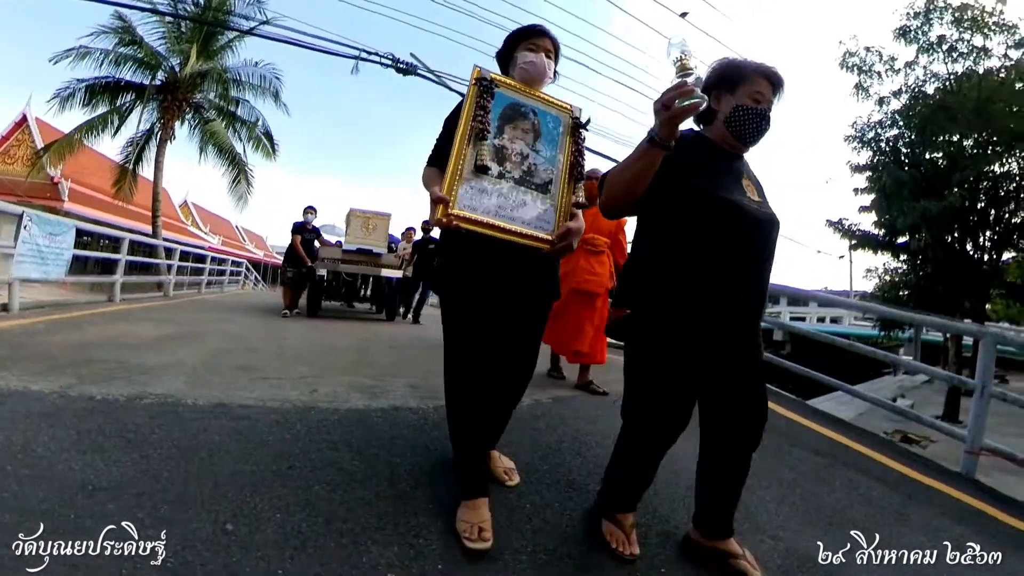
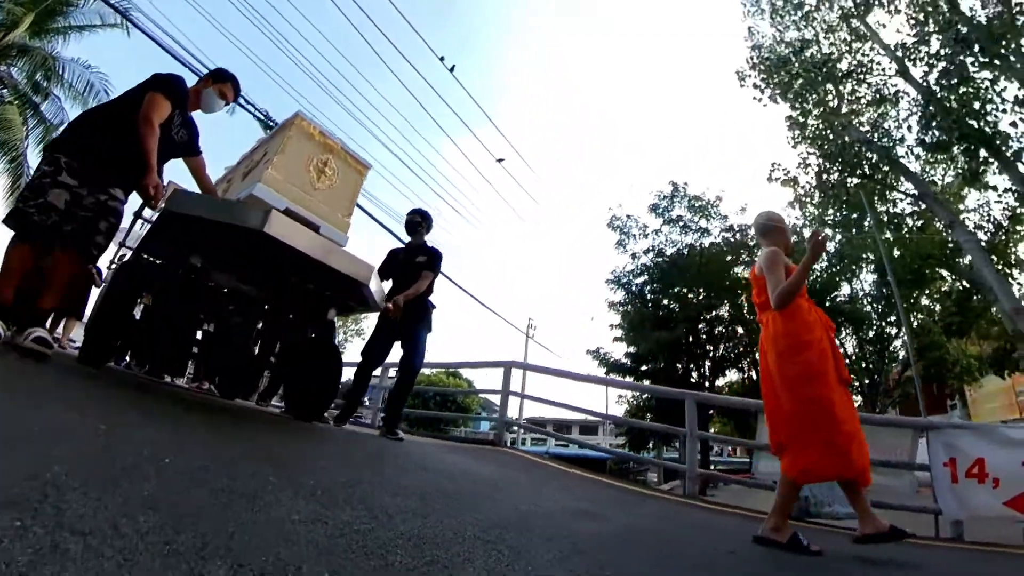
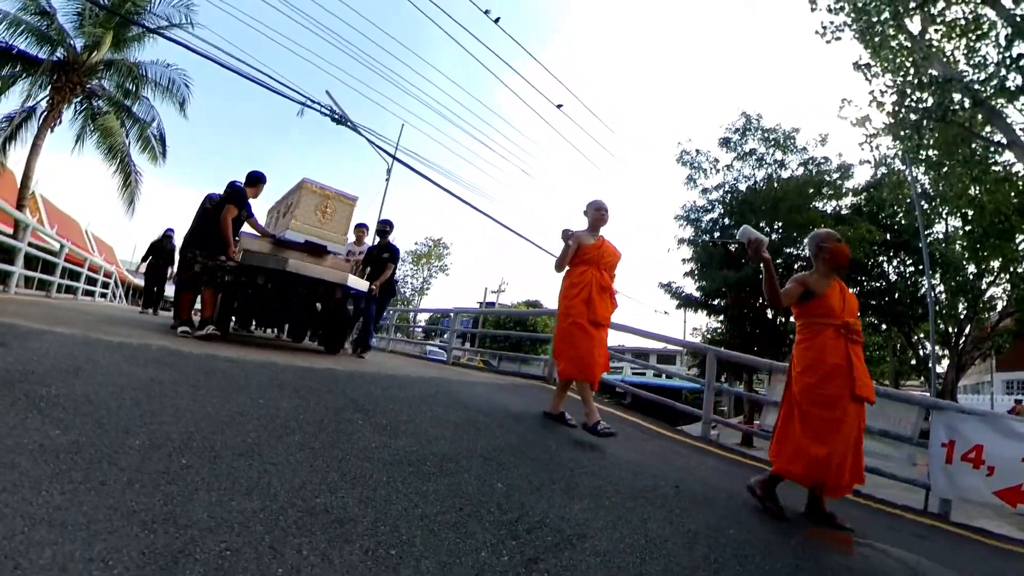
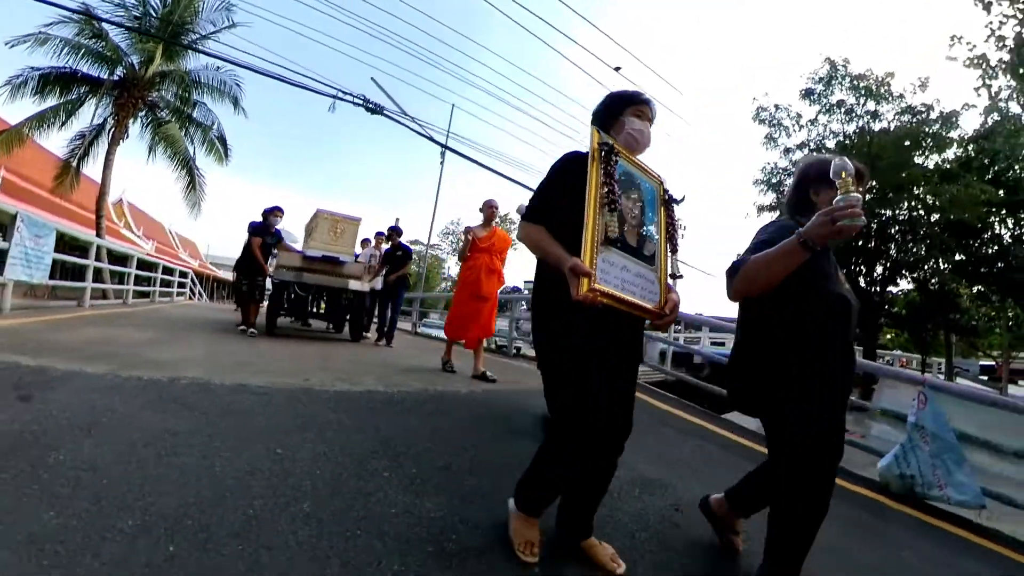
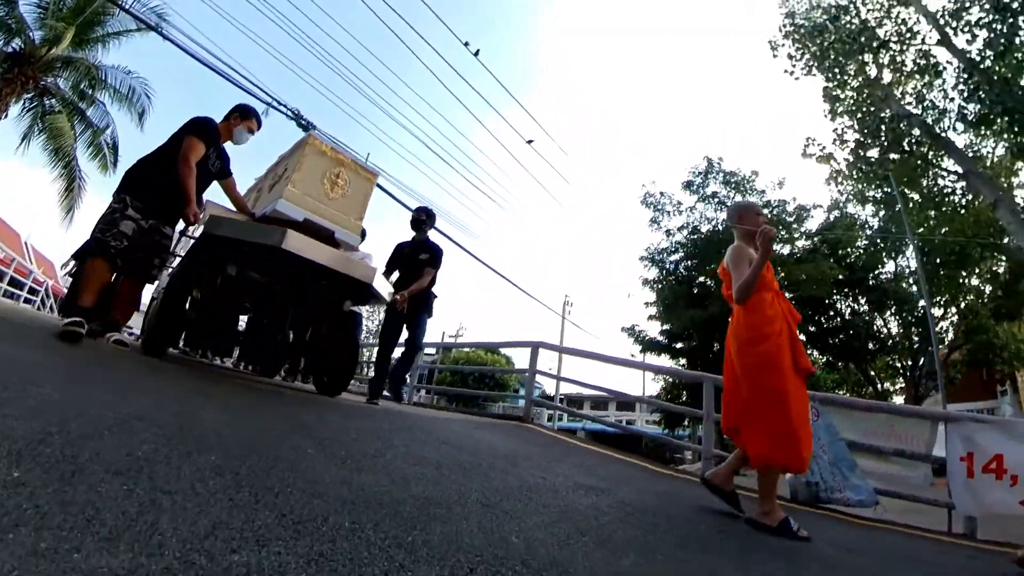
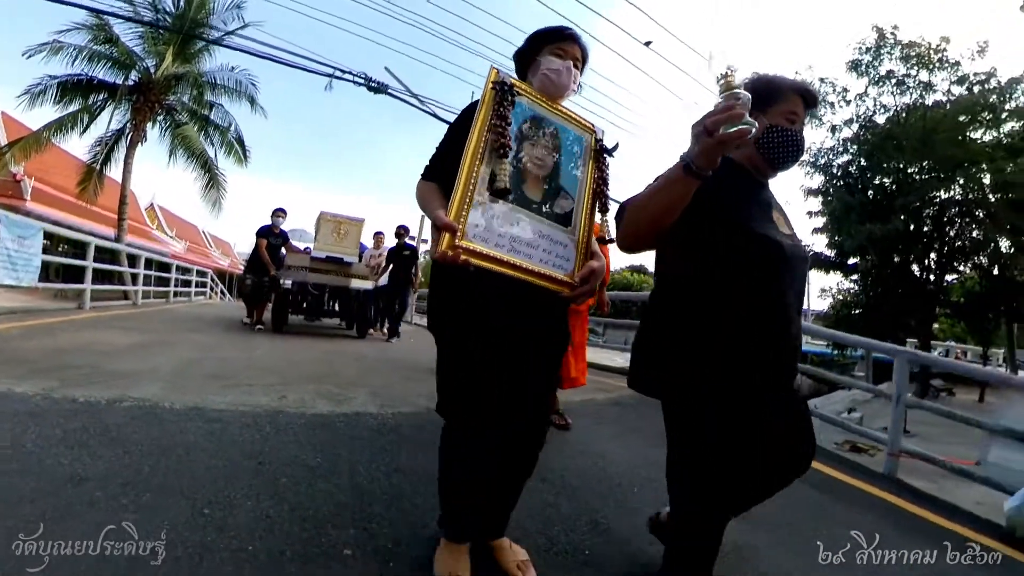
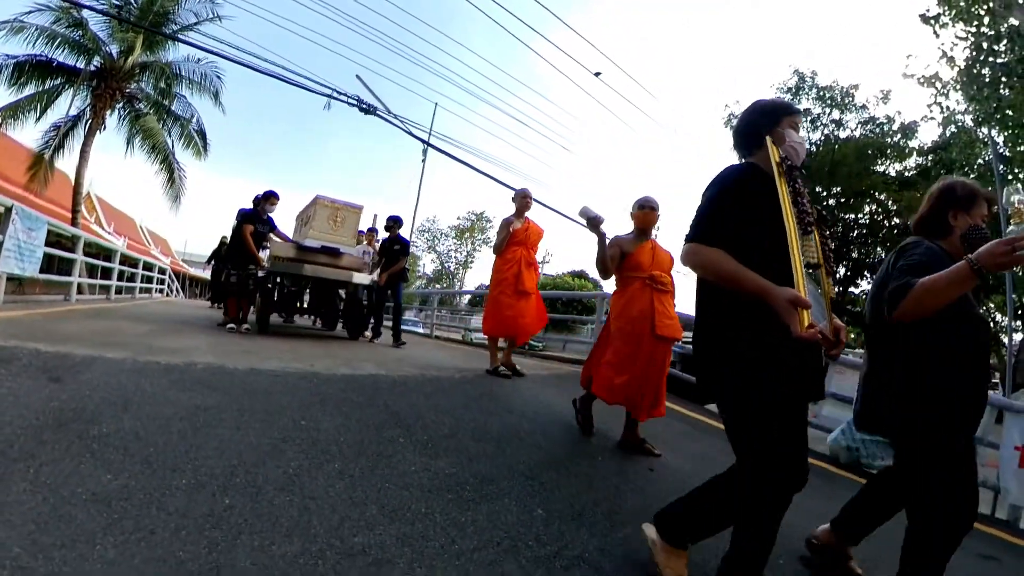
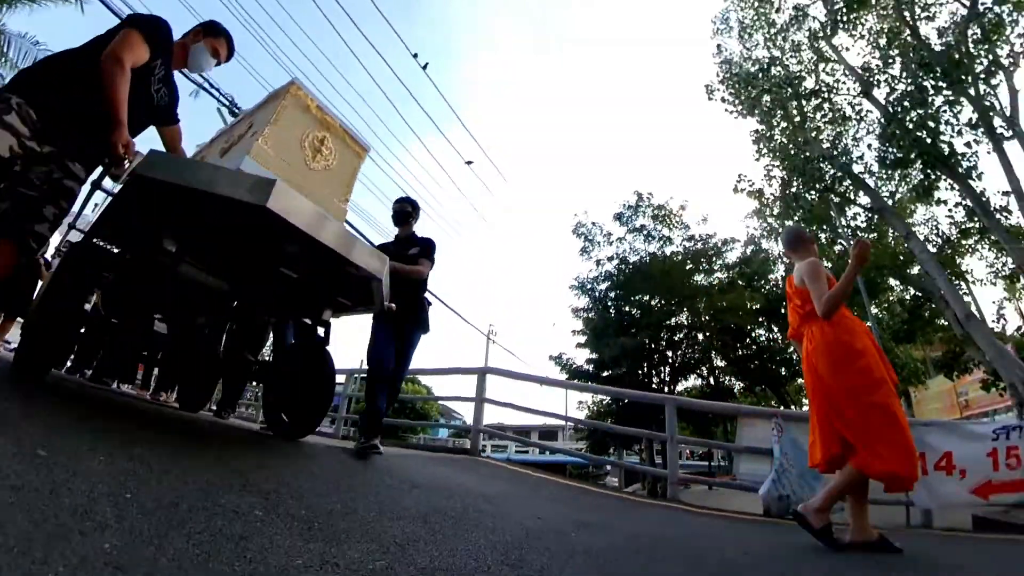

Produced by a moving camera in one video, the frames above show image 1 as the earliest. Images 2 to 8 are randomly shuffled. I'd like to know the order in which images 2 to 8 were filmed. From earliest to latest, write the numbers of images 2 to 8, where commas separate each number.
6, 4, 7, 3, 5, 2, 8
